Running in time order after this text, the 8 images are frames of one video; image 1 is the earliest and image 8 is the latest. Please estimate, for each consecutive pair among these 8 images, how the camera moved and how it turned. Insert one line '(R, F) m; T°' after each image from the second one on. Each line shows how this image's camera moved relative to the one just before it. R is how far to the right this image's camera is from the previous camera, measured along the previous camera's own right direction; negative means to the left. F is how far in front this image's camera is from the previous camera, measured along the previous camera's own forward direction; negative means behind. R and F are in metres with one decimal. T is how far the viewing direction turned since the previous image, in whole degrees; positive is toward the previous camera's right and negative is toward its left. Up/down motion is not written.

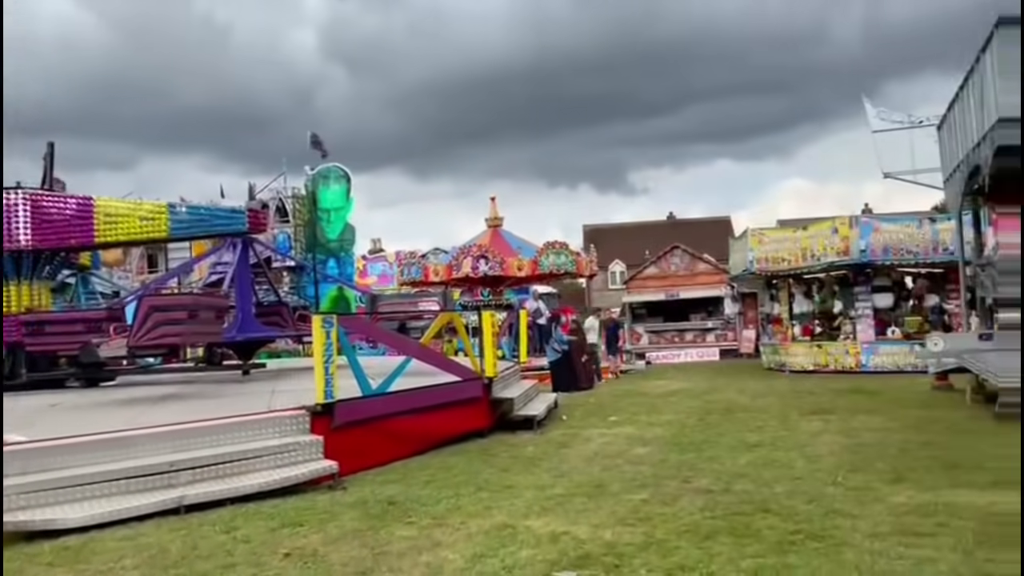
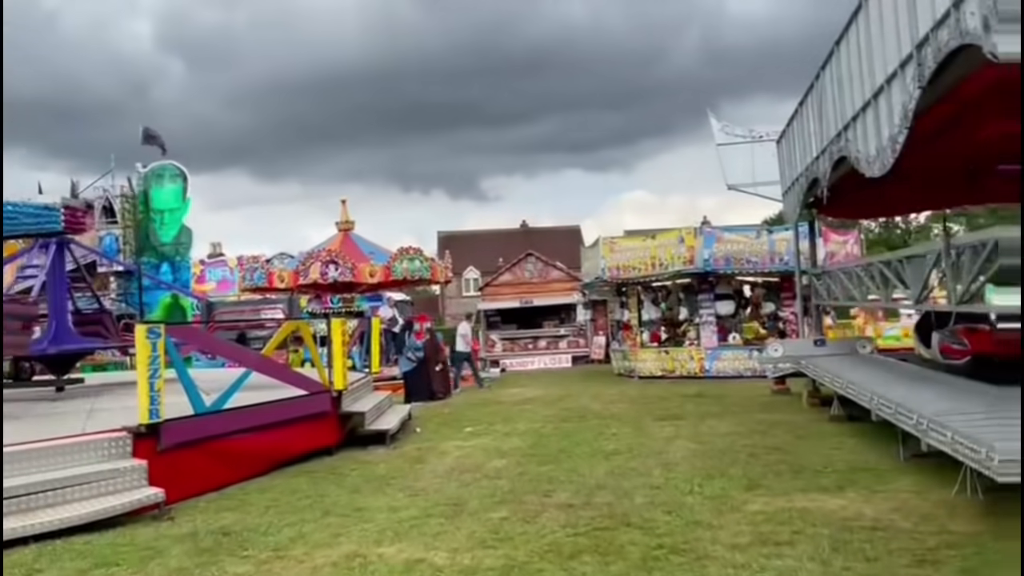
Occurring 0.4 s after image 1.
(0.0, +0.4) m; +10°
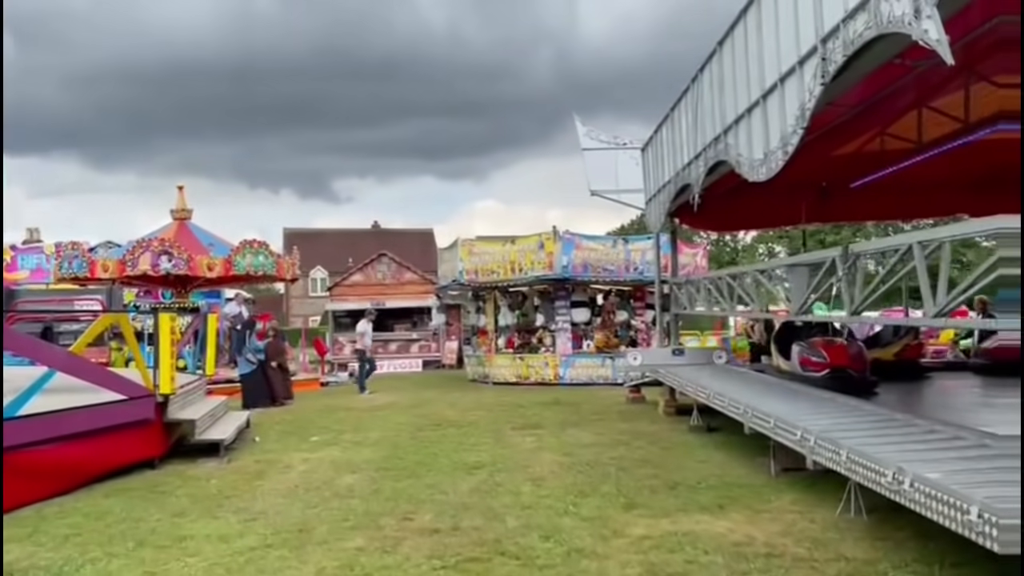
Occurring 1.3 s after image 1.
(-0.1, +0.7) m; +11°
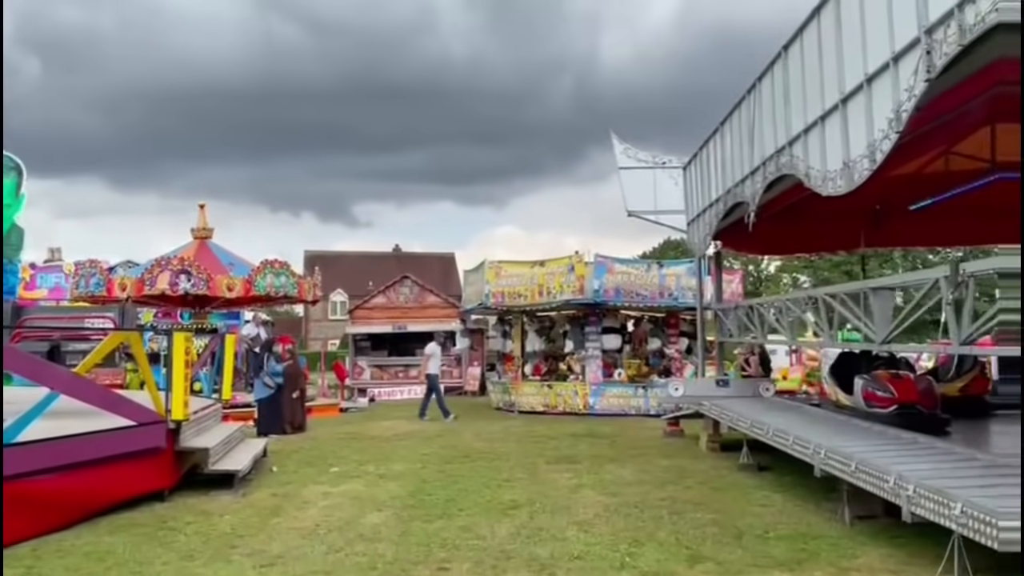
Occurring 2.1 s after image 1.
(-0.2, +0.6) m; -1°
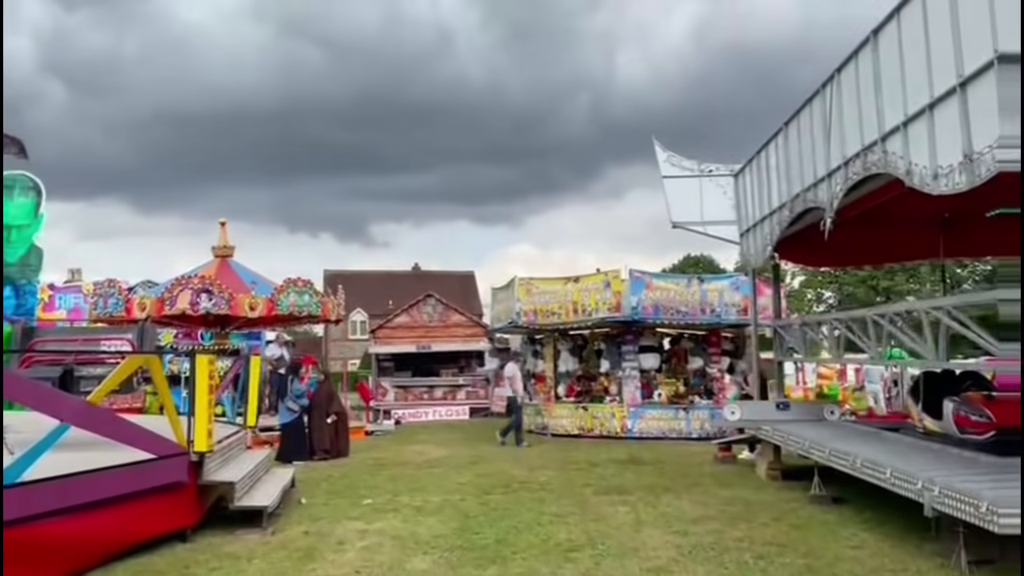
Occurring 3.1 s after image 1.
(-0.3, +0.7) m; -1°
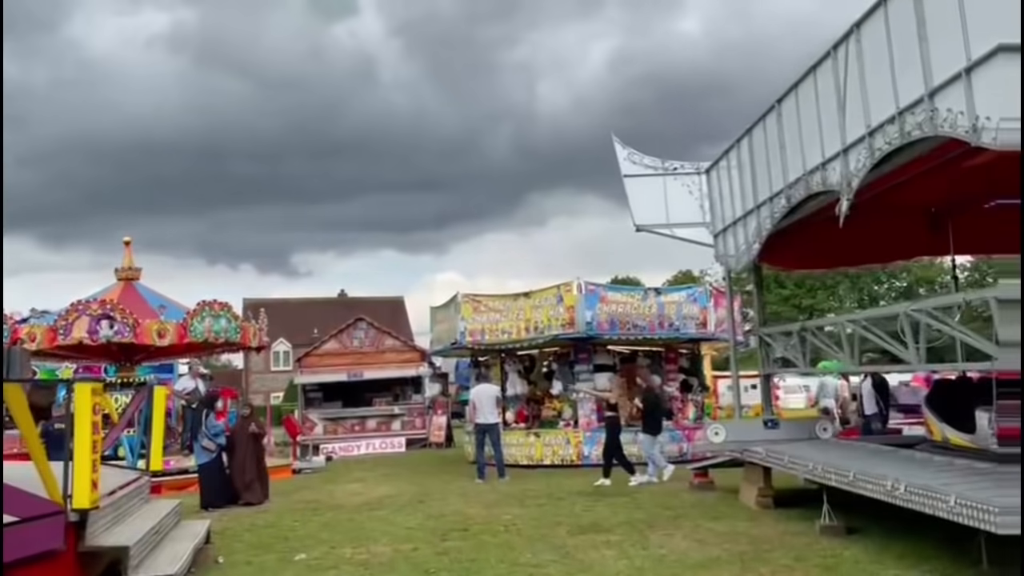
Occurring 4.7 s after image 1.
(-0.3, +1.4) m; +5°
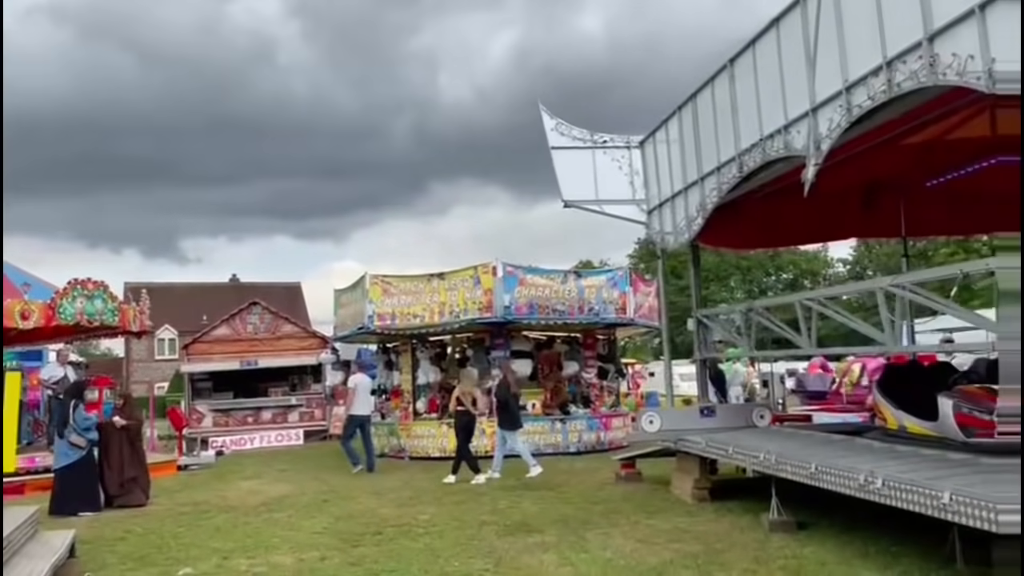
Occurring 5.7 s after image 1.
(-0.2, +0.9) m; +7°
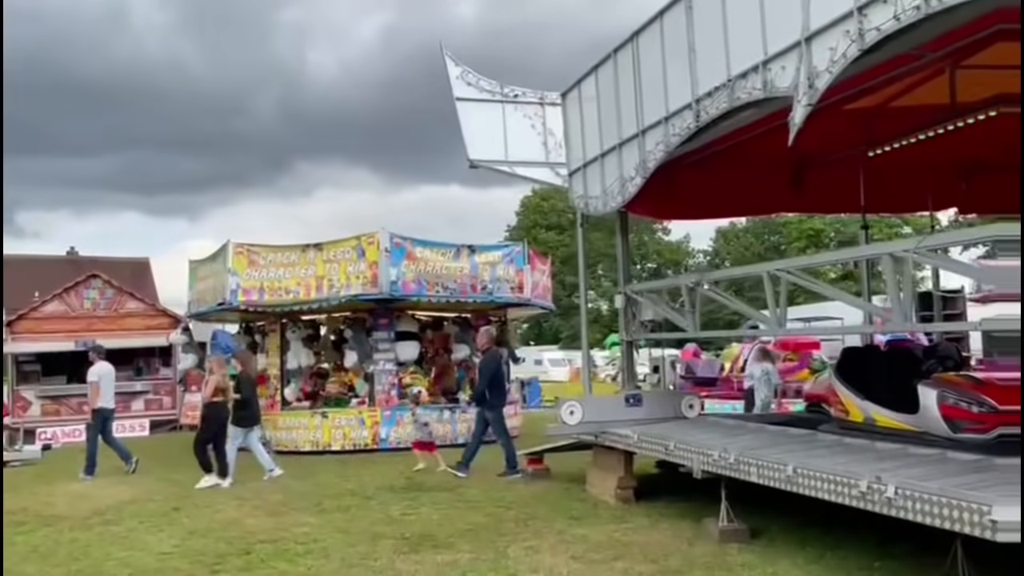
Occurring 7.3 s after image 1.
(-0.3, +1.3) m; +9°
